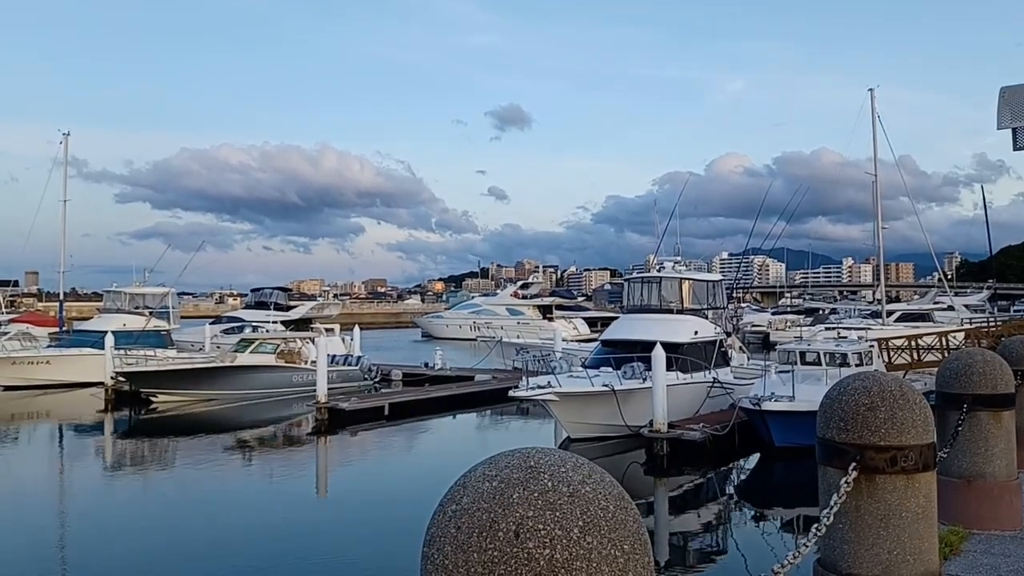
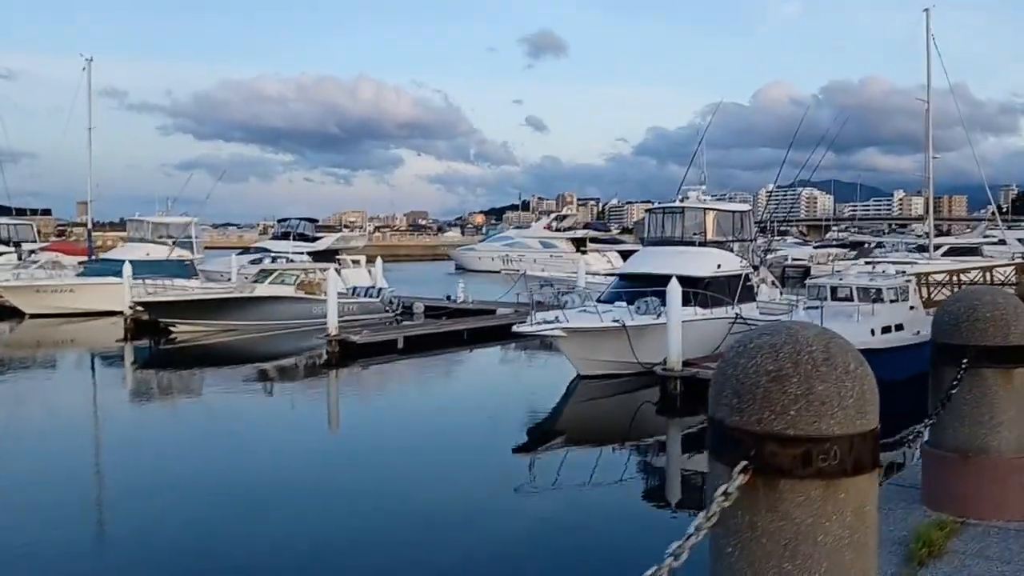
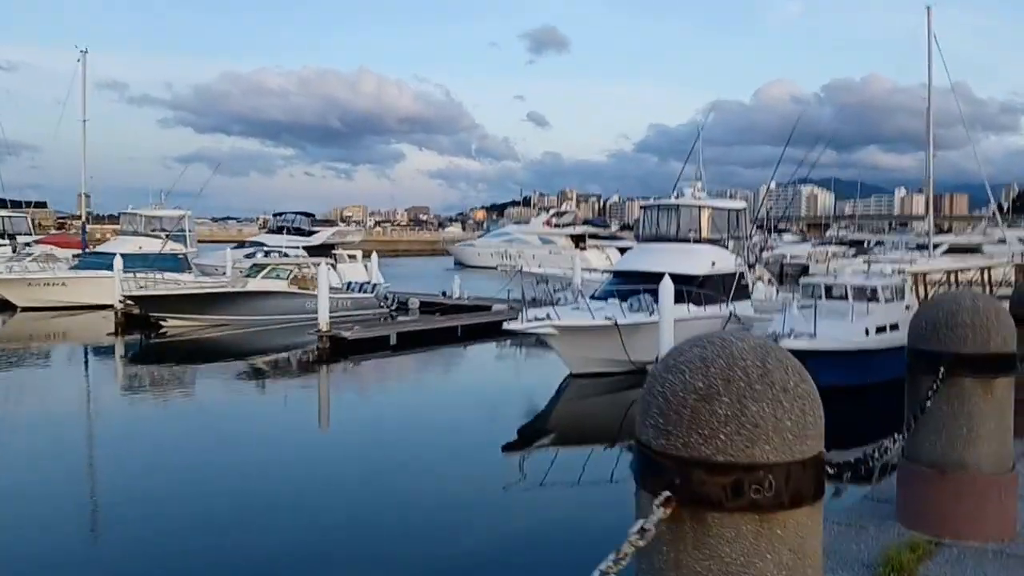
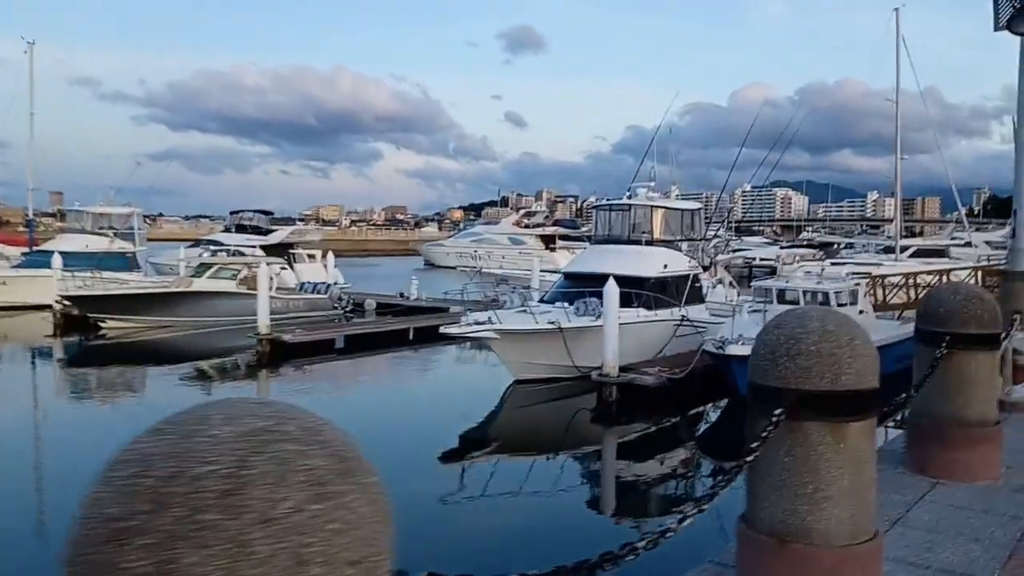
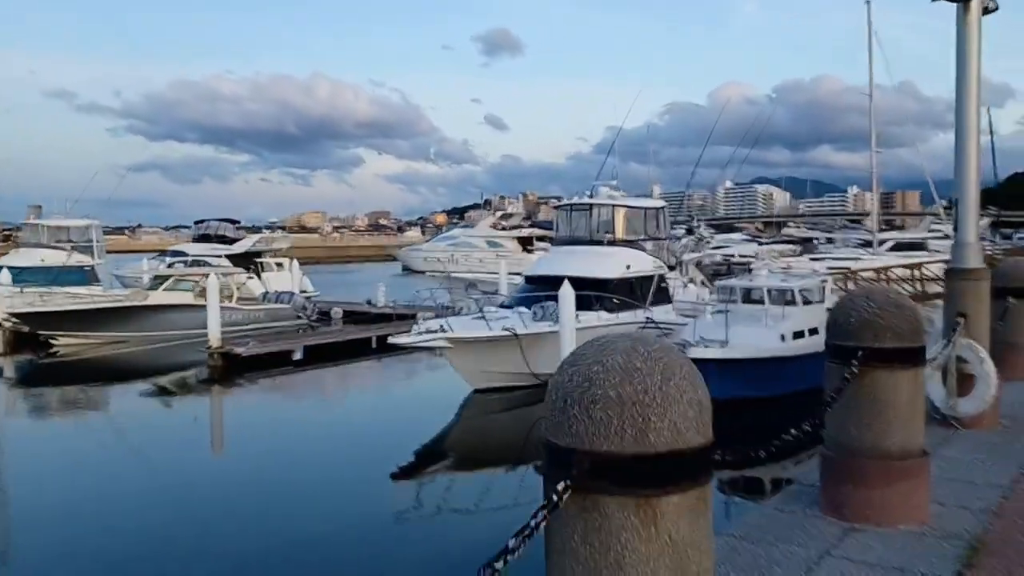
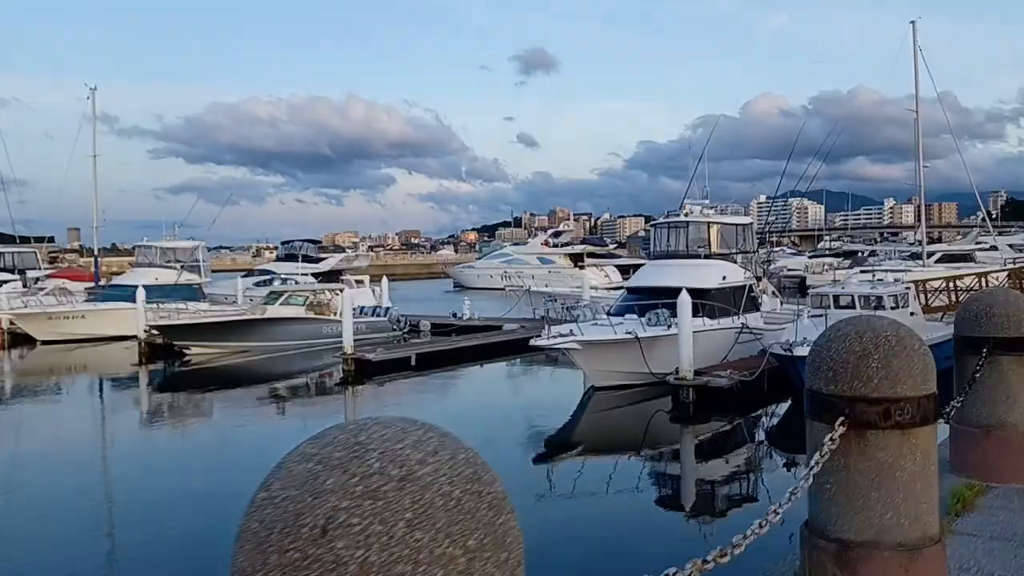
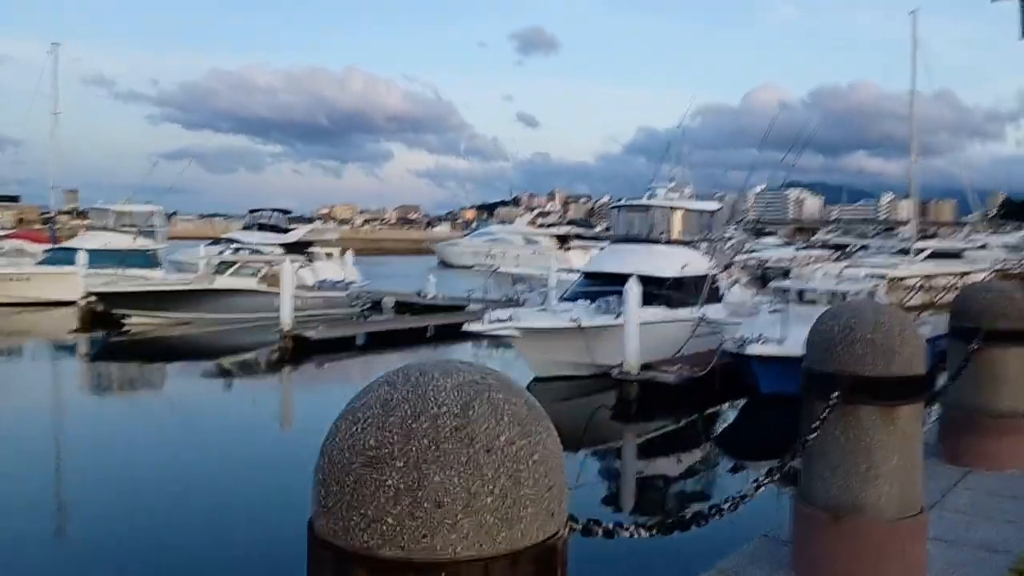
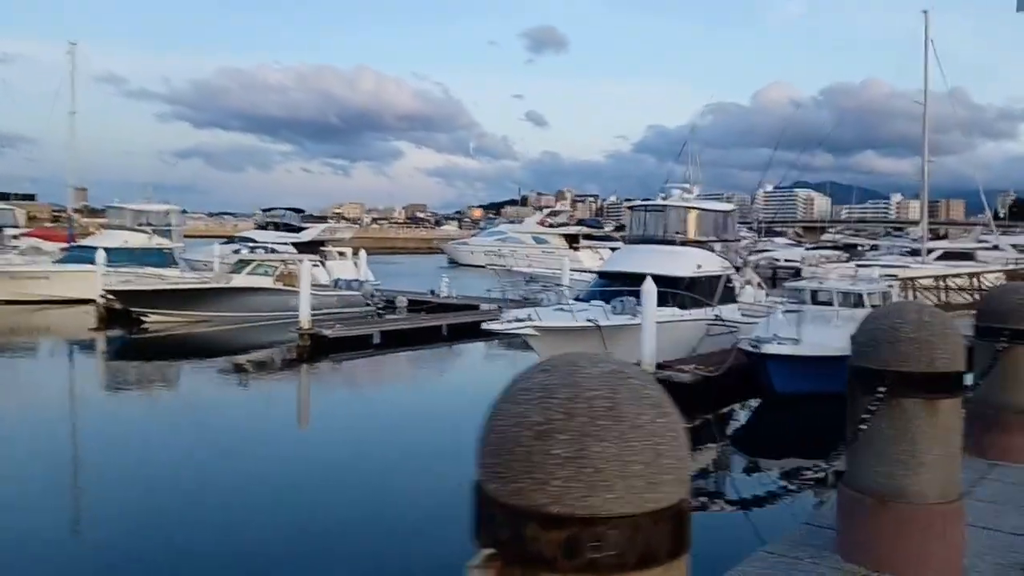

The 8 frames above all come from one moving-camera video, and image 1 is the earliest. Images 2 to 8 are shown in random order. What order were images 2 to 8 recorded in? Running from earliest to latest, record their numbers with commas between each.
6, 2, 3, 8, 7, 4, 5
